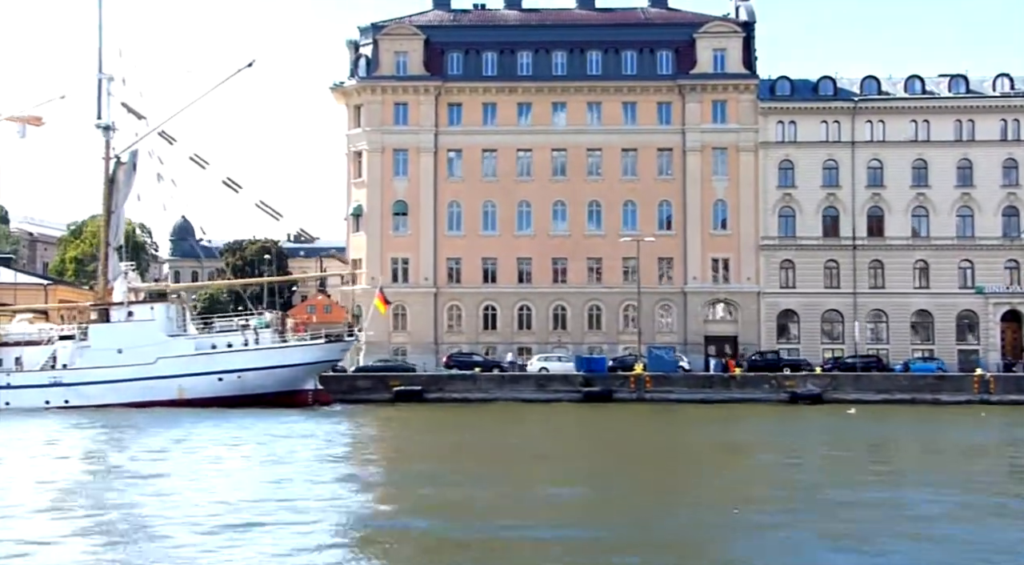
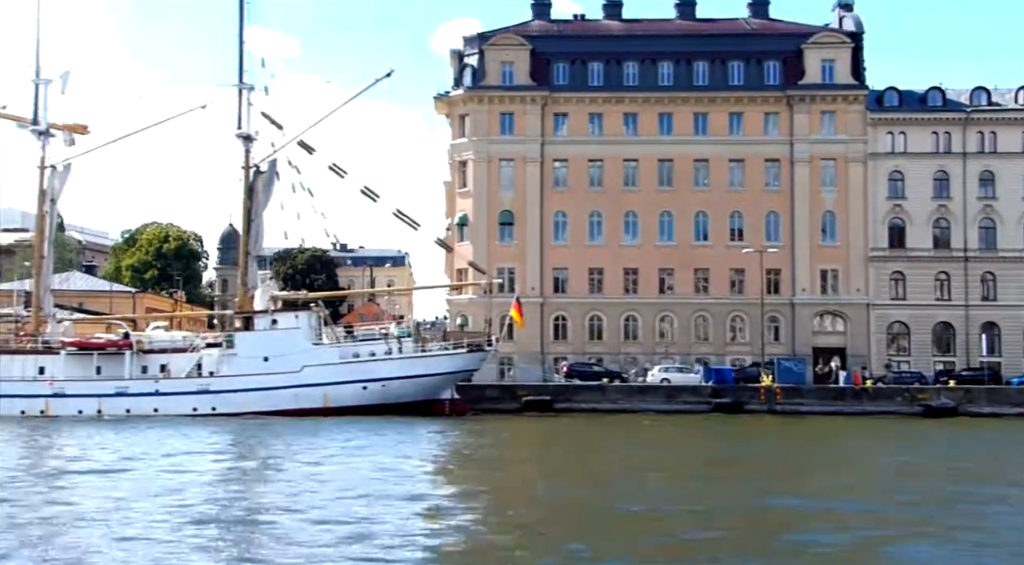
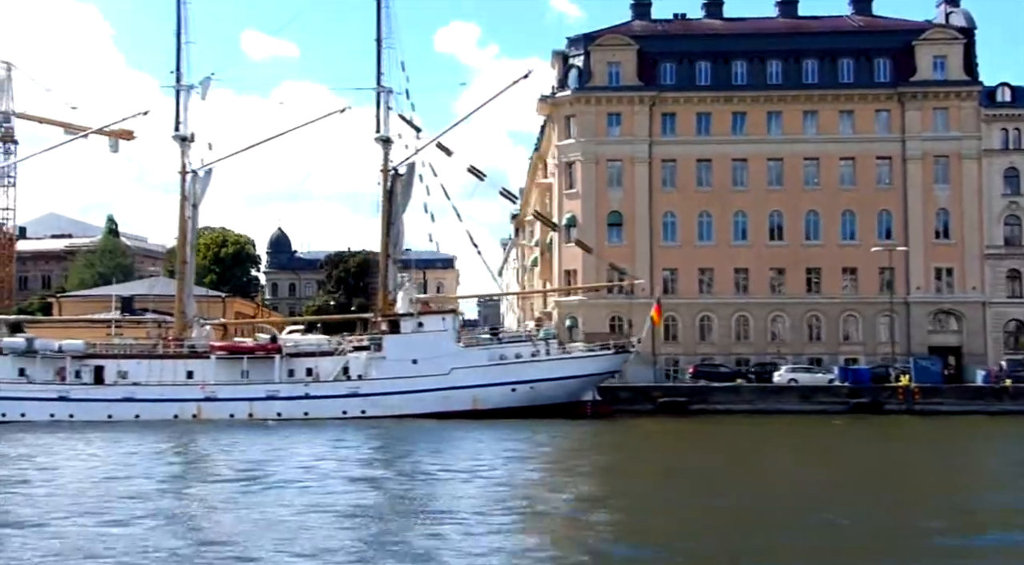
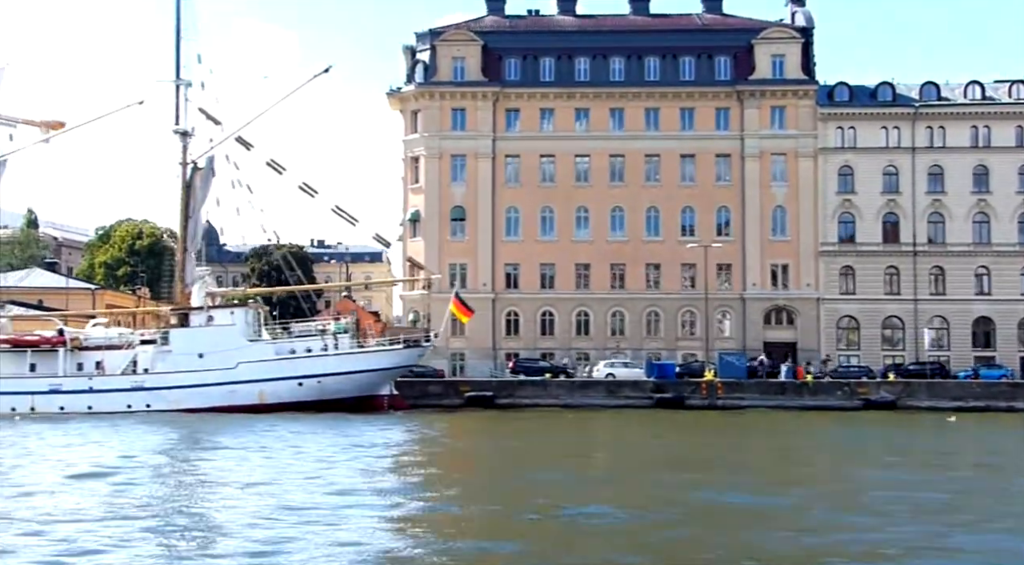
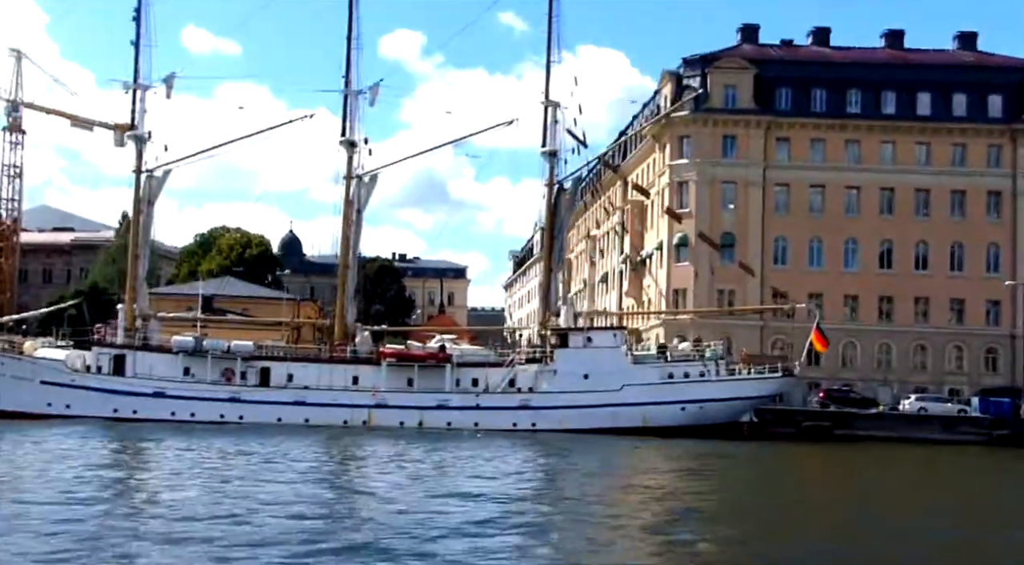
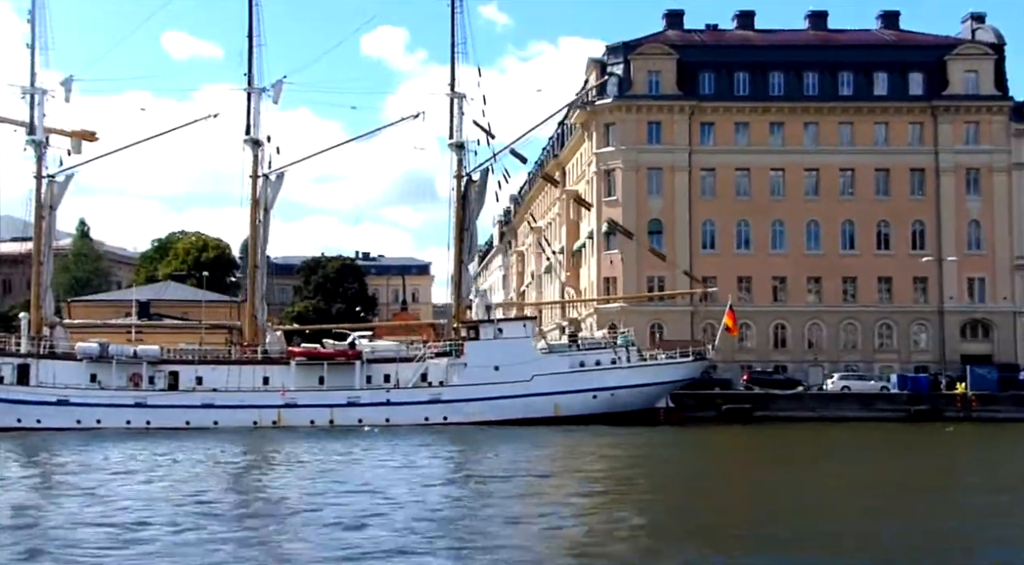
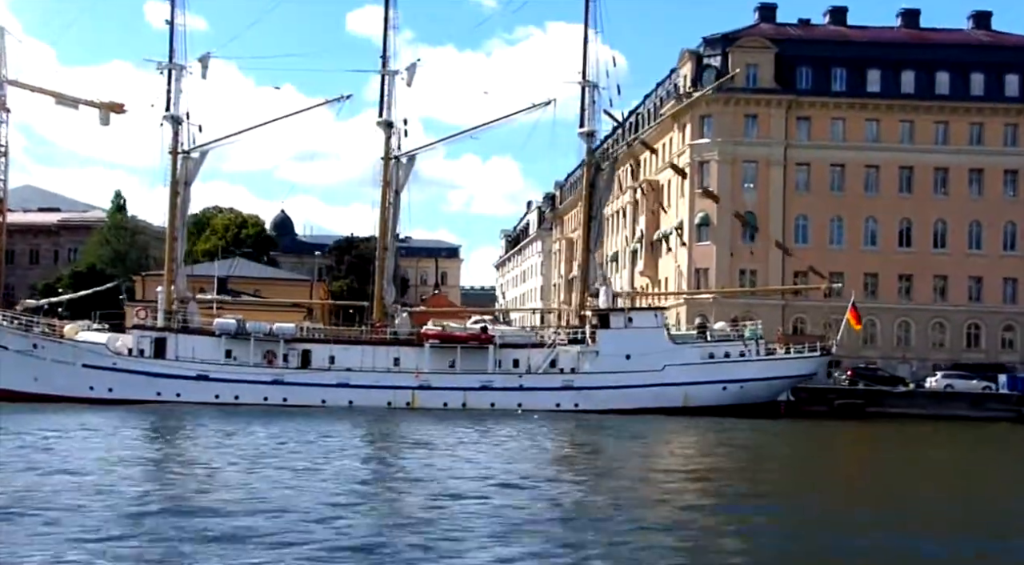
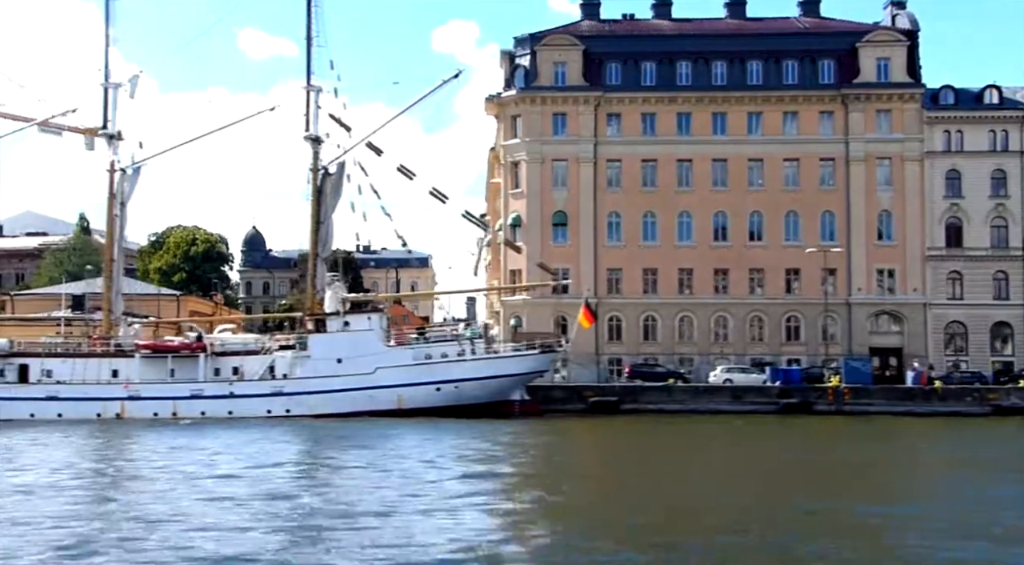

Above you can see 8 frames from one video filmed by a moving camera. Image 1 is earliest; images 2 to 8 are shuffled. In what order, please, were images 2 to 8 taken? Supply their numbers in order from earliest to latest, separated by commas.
4, 2, 8, 3, 6, 5, 7
